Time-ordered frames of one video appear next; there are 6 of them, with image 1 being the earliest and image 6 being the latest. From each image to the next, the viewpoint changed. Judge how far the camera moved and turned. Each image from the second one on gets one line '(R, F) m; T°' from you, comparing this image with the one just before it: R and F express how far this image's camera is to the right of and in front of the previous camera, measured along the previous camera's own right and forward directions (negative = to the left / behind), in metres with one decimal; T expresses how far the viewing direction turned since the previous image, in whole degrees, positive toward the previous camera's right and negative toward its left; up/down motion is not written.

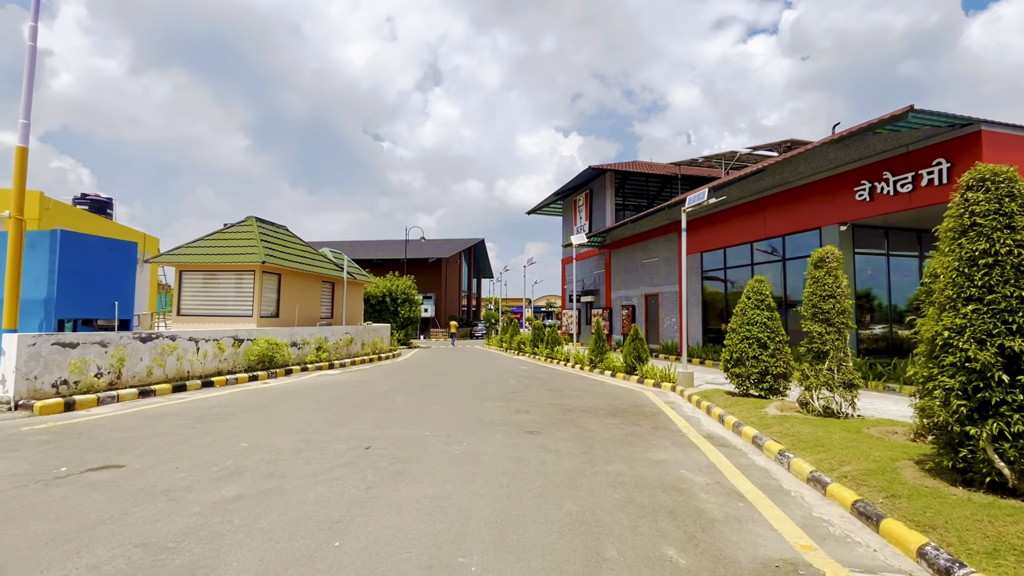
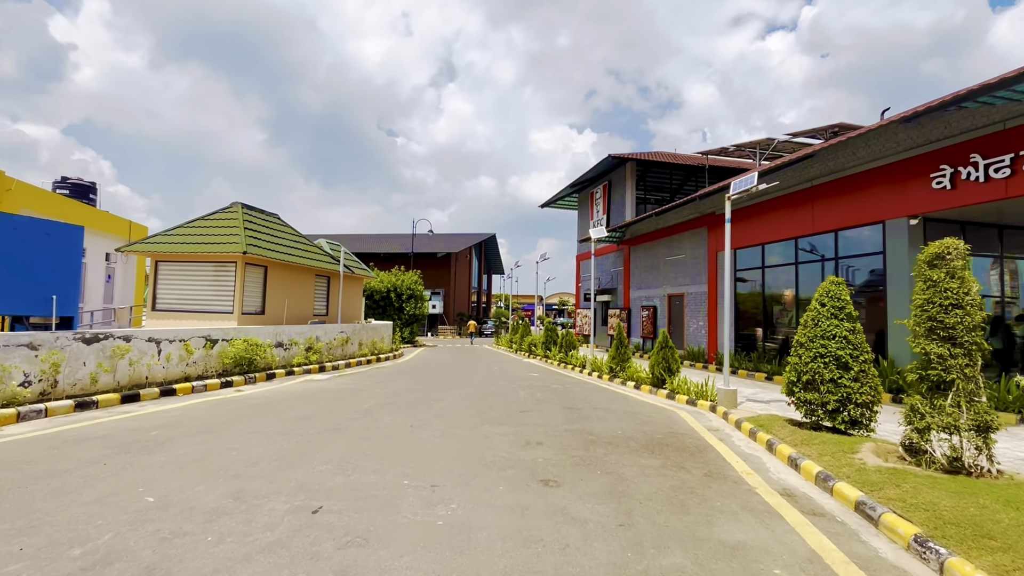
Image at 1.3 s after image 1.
(0.0, +1.7) m; -1°
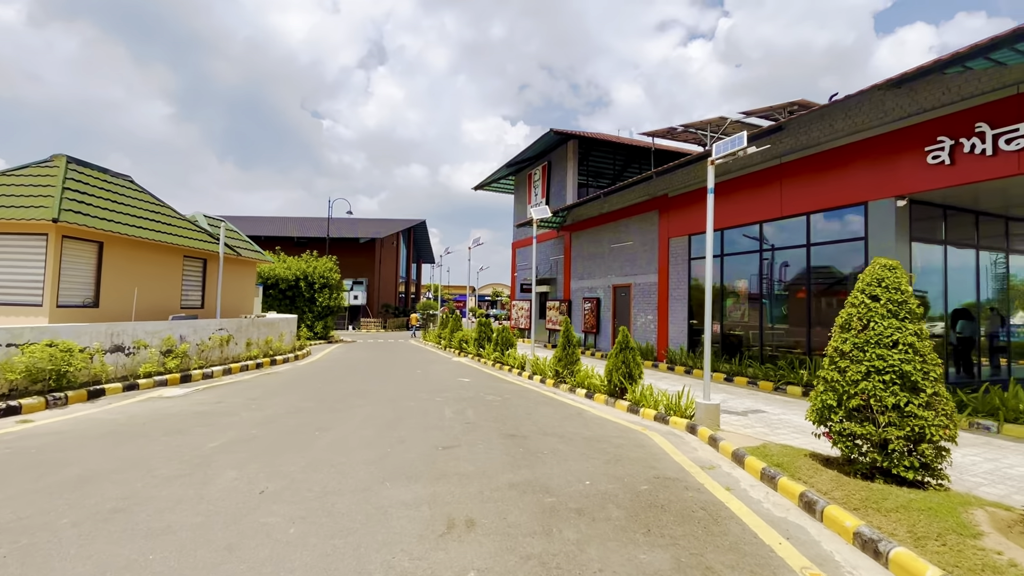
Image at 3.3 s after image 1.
(+0.1, +2.5) m; +8°
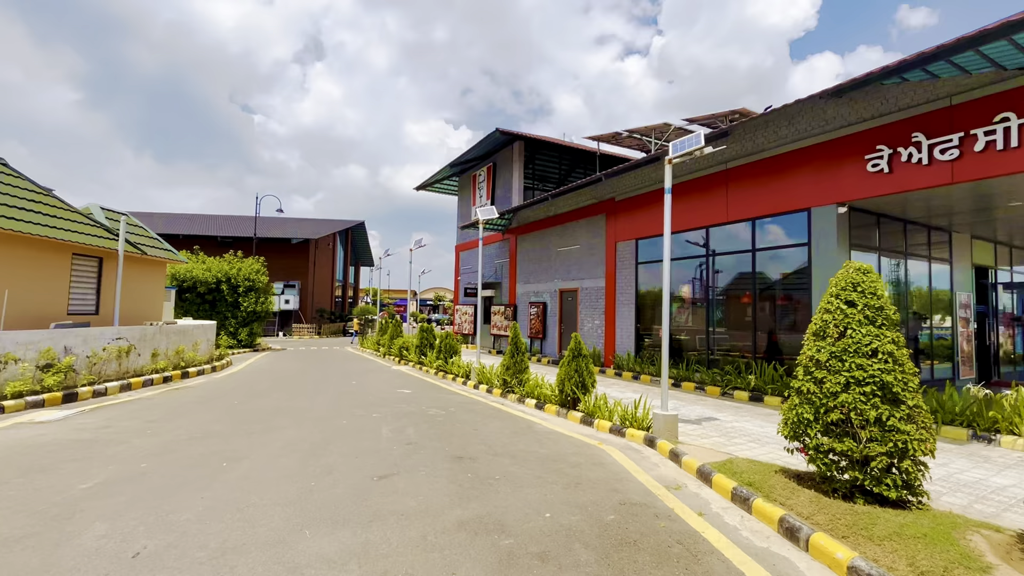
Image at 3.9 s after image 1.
(-0.1, +0.7) m; +7°
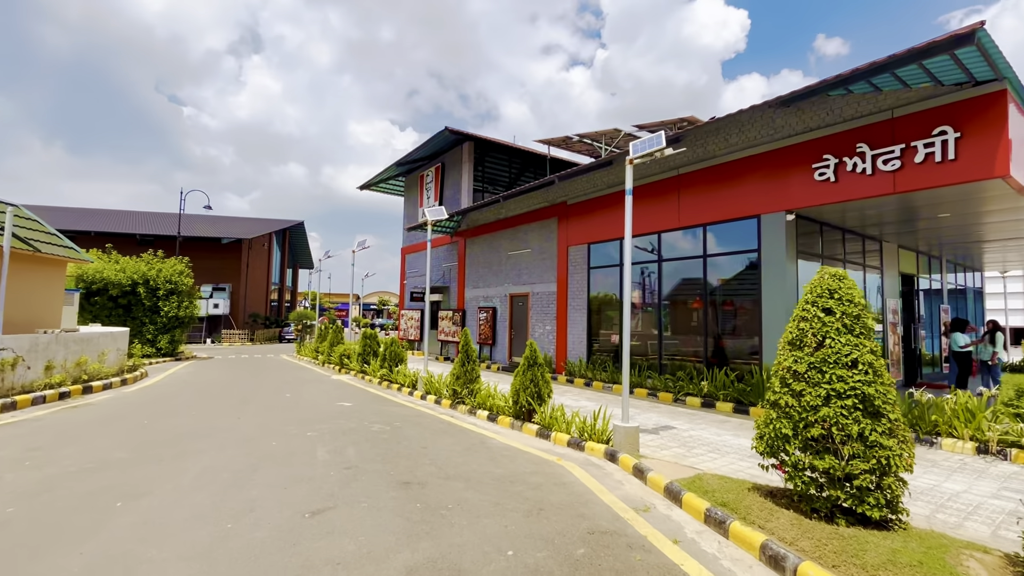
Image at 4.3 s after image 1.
(-0.1, +0.6) m; +6°
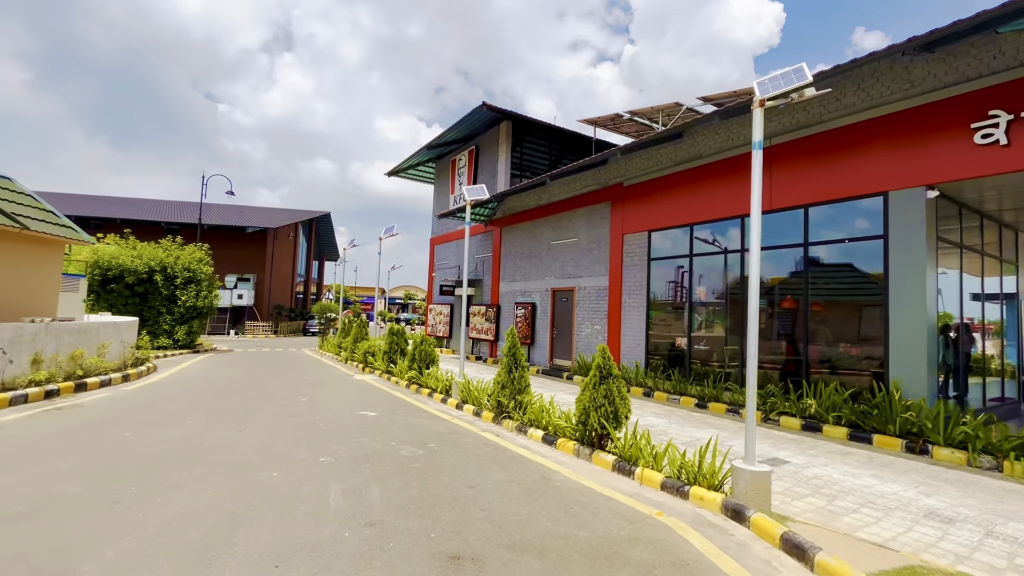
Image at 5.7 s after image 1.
(-0.6, +1.9) m; -3°
